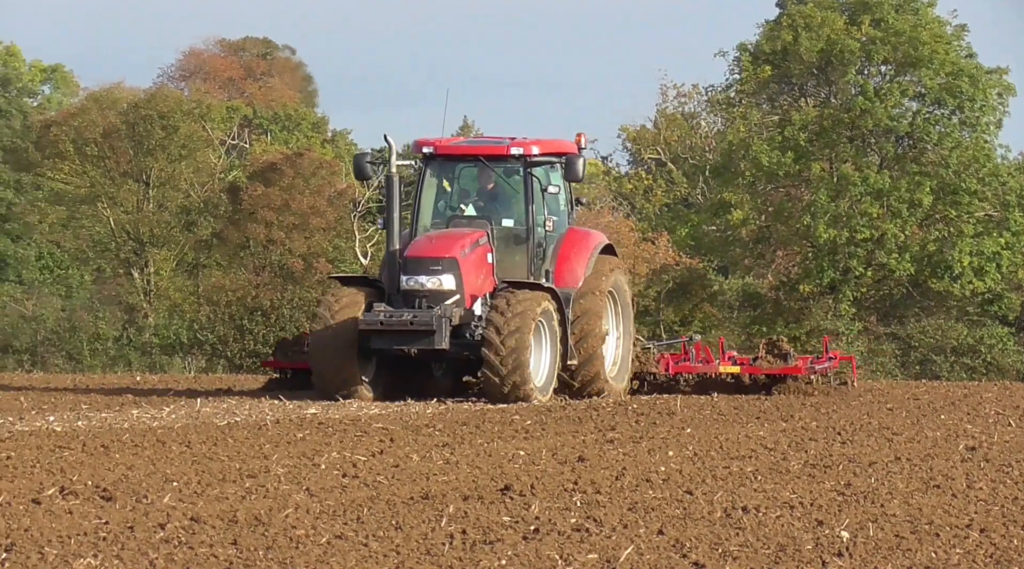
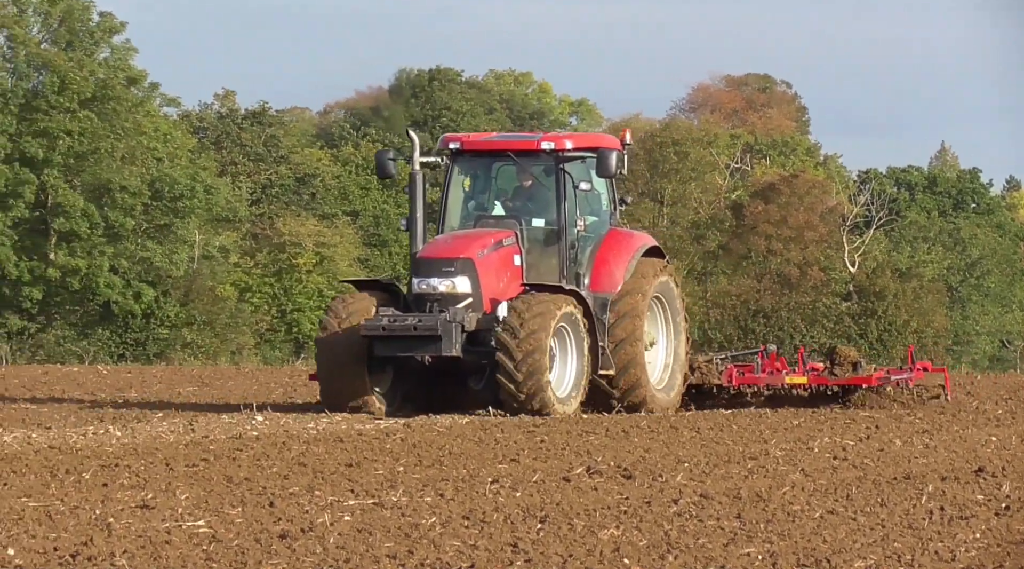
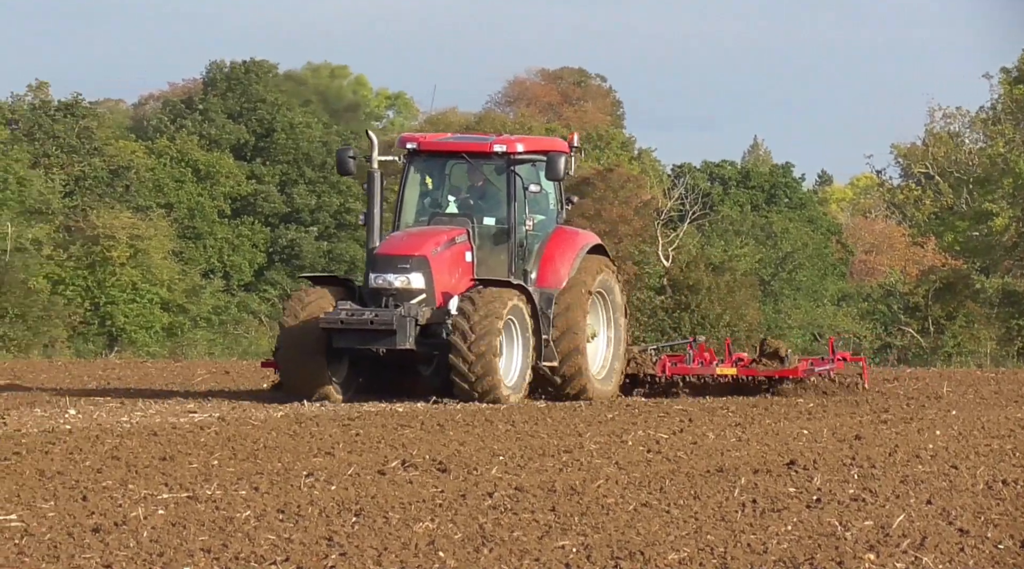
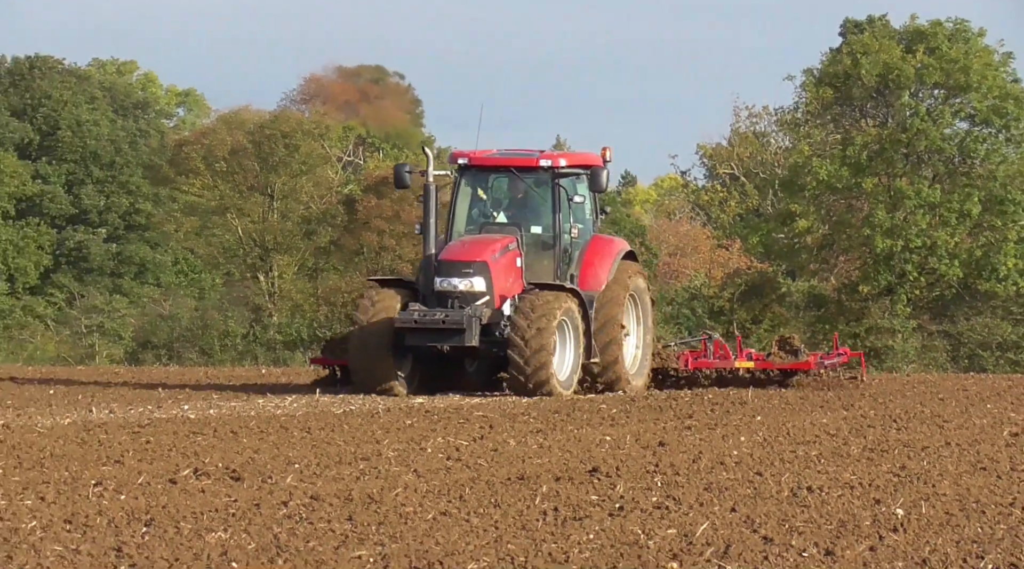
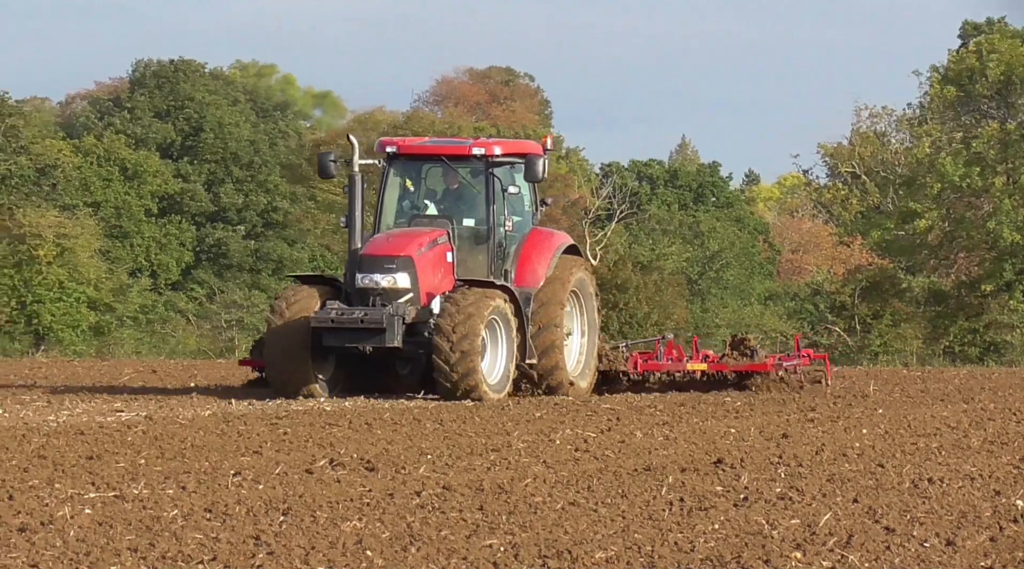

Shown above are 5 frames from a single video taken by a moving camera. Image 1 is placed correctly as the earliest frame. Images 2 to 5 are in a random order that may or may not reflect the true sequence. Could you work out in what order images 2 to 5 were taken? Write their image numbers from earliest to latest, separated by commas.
4, 5, 3, 2
